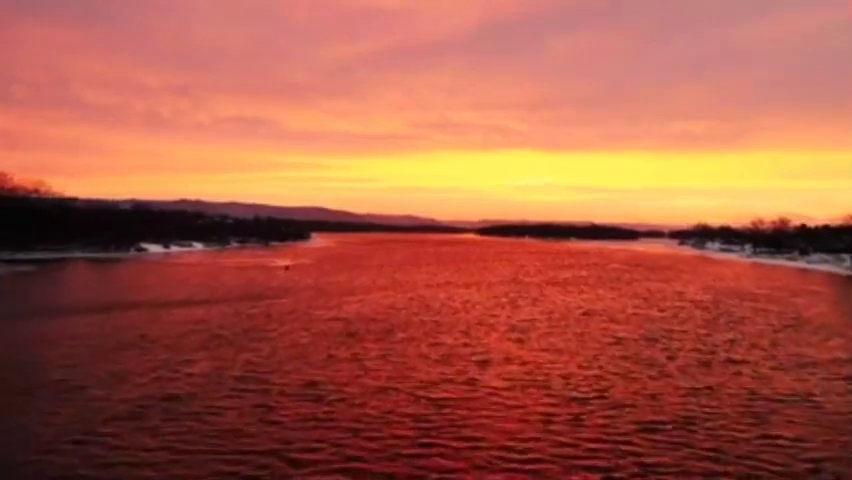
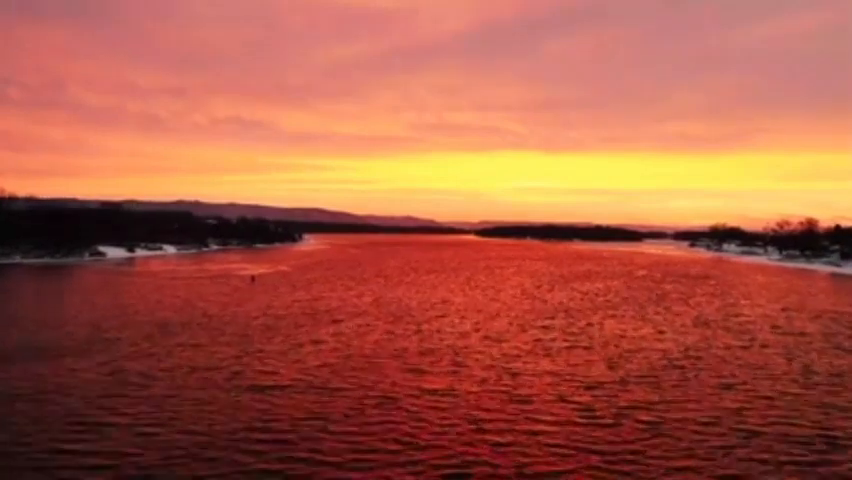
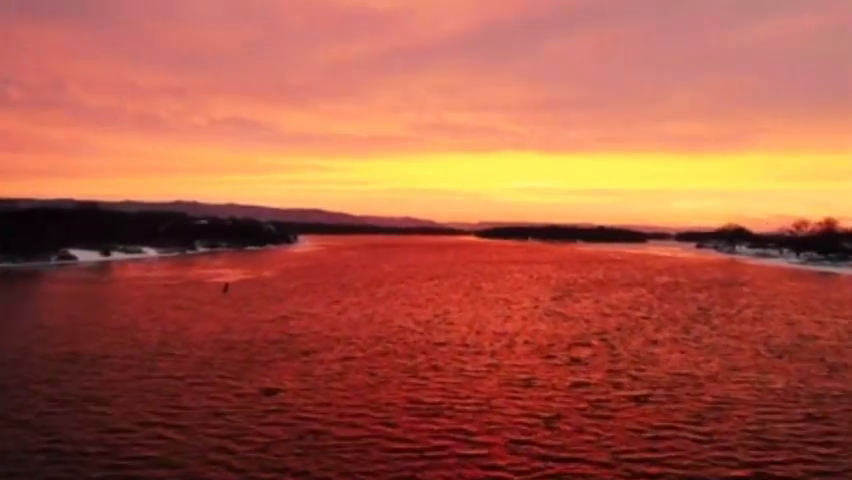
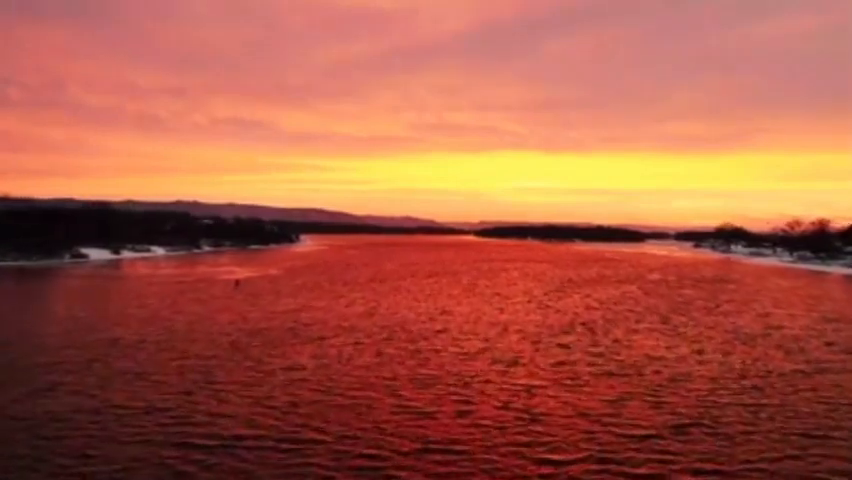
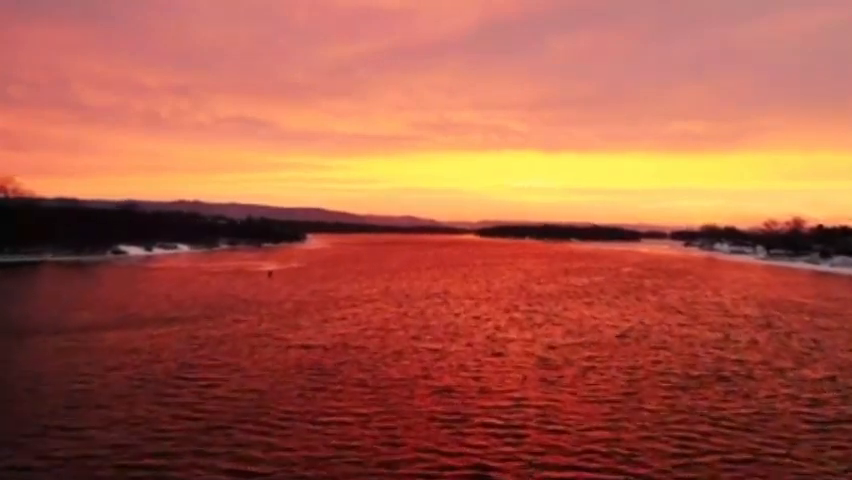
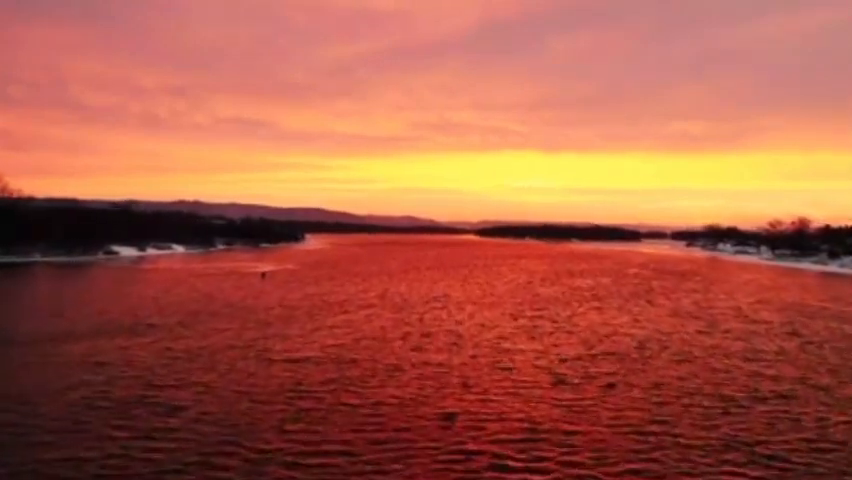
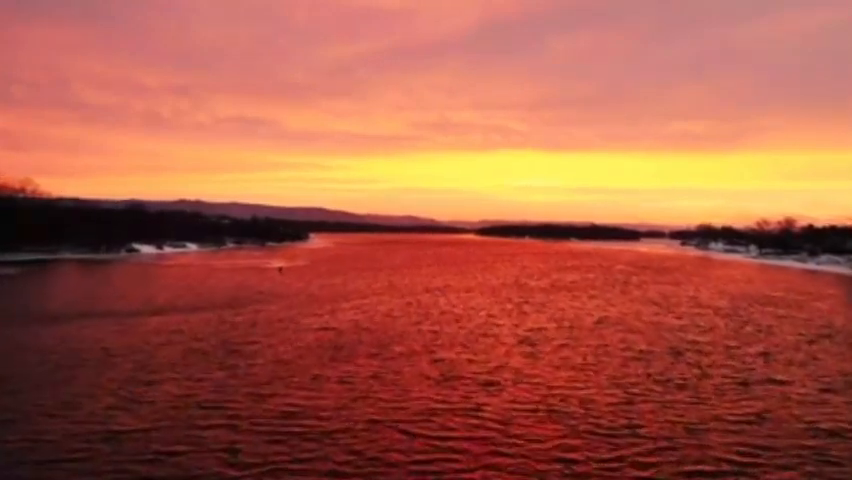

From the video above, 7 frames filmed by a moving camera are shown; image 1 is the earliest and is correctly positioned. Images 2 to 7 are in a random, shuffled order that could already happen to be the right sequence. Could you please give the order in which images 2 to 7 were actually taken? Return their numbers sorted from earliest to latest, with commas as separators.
7, 5, 6, 2, 4, 3
